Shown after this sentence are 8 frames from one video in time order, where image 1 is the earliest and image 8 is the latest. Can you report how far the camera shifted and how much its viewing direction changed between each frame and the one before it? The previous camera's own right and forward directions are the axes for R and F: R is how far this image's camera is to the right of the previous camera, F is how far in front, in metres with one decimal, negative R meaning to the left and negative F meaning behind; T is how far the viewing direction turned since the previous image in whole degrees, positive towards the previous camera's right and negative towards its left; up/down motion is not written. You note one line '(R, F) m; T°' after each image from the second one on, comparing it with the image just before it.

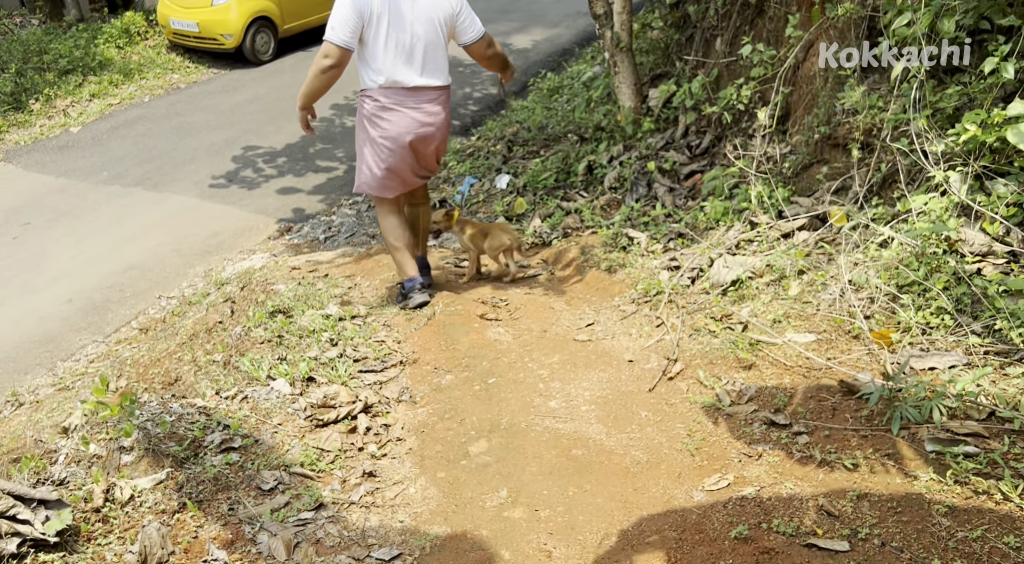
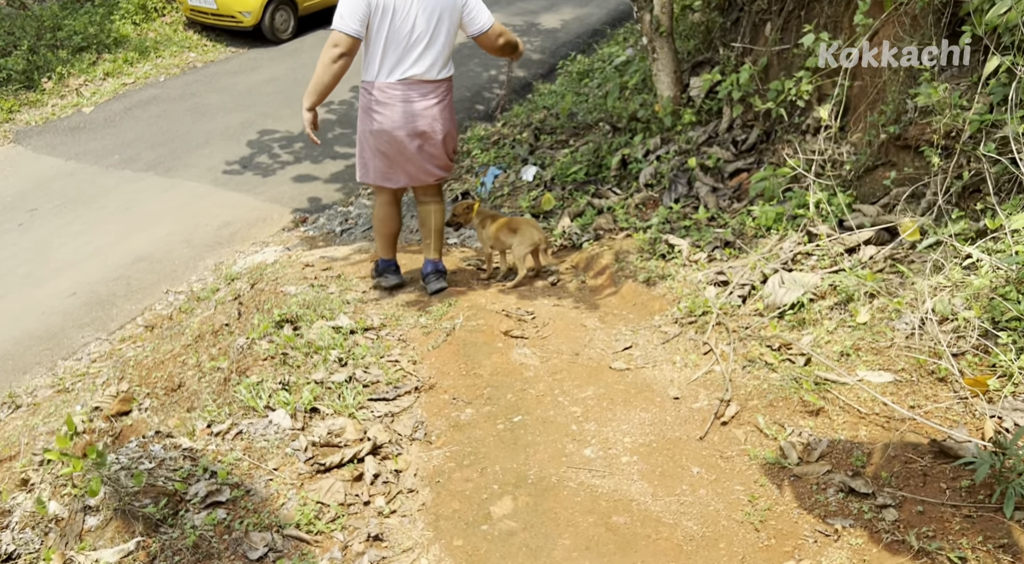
(0.0, +0.5) m; -1°
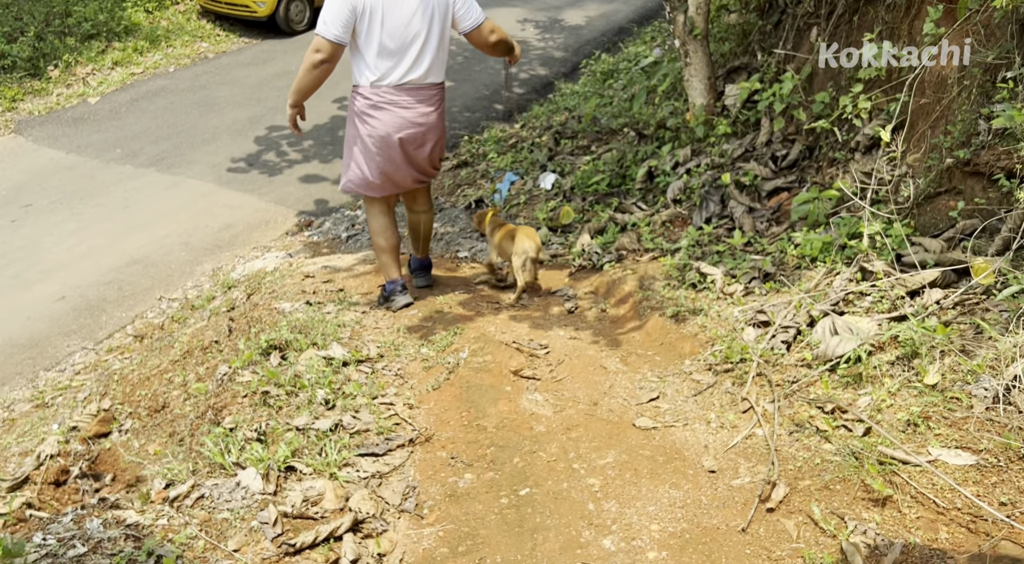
(0.0, +0.5) m; -1°
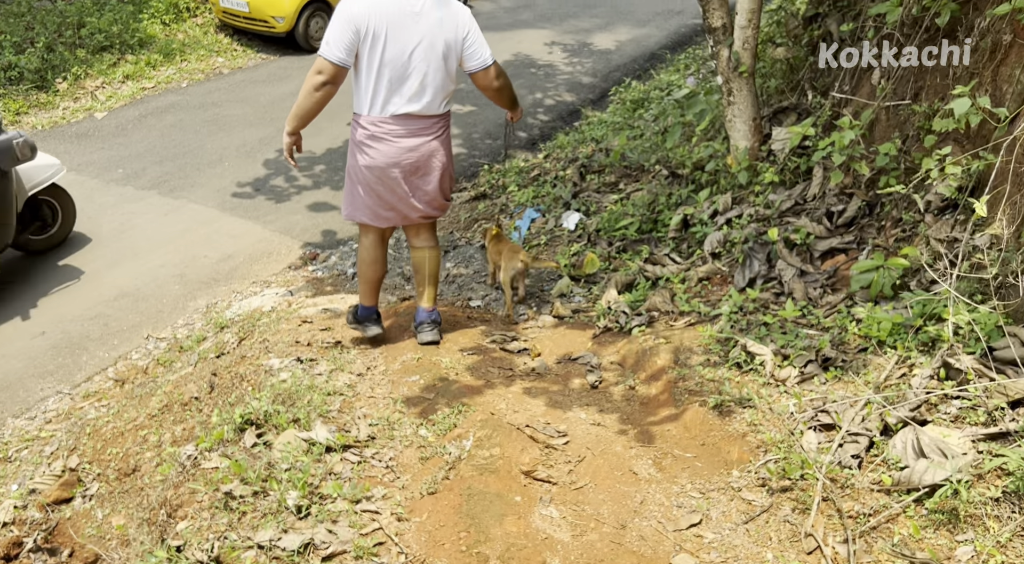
(0.0, +0.7) m; -1°
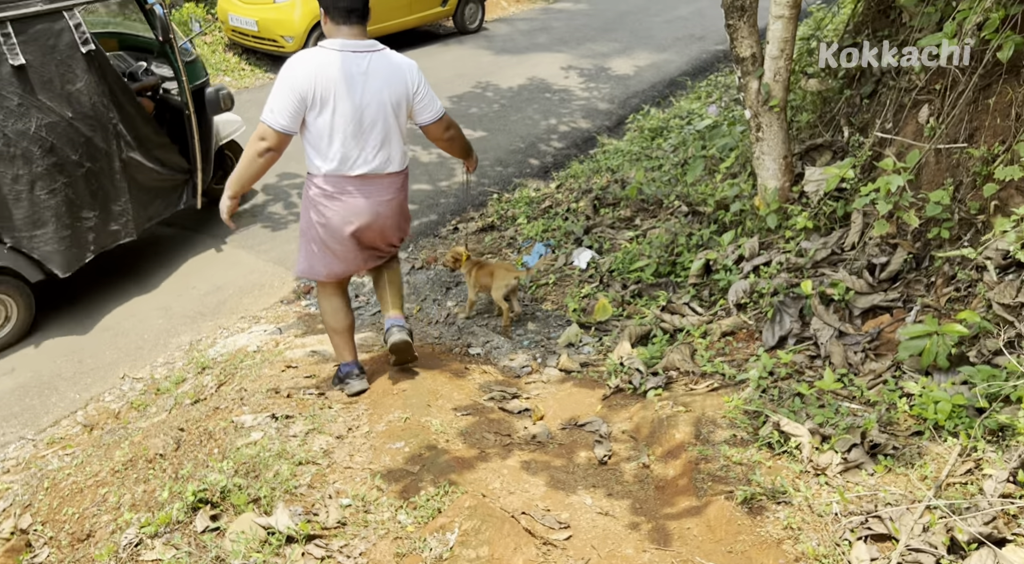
(+0.1, +0.6) m; -1°
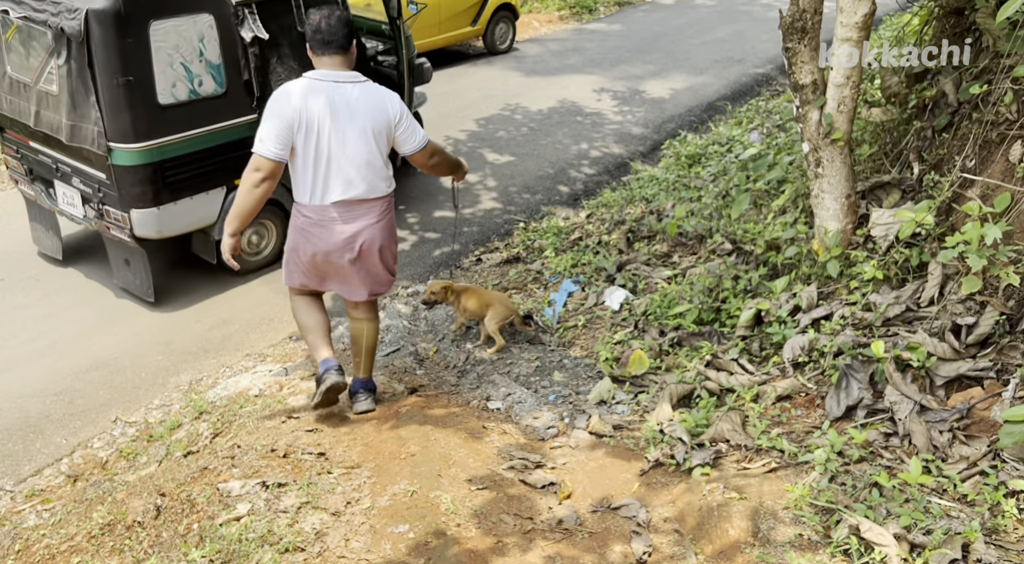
(0.0, +0.6) m; -2°
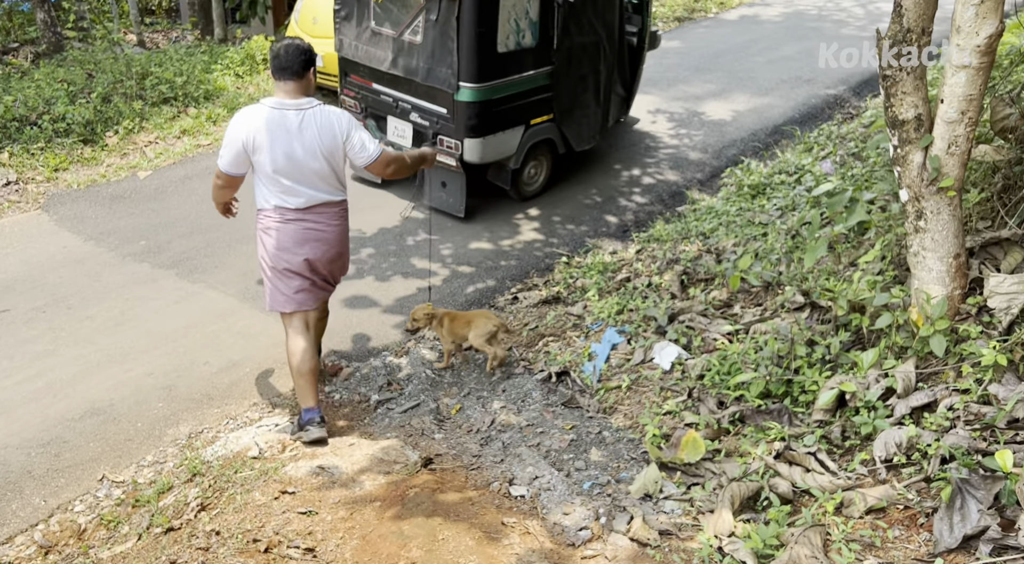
(+0.1, +0.8) m; -3°
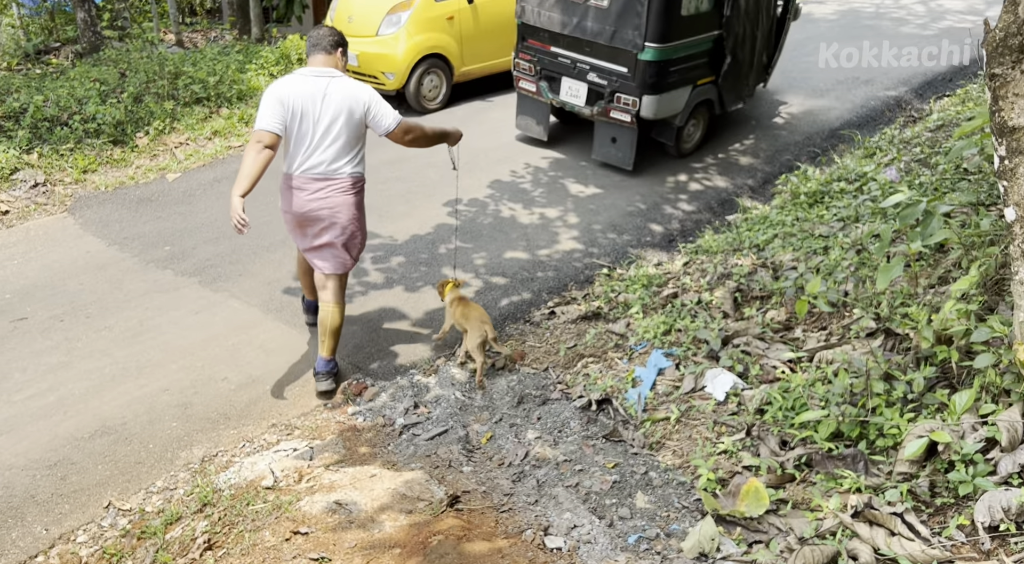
(0.0, +0.5) m; -2°
